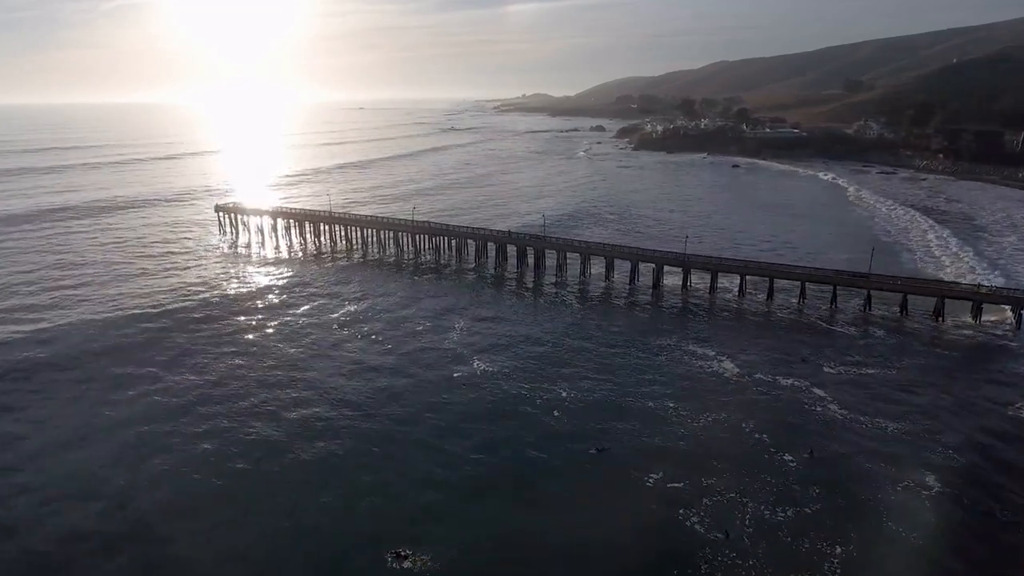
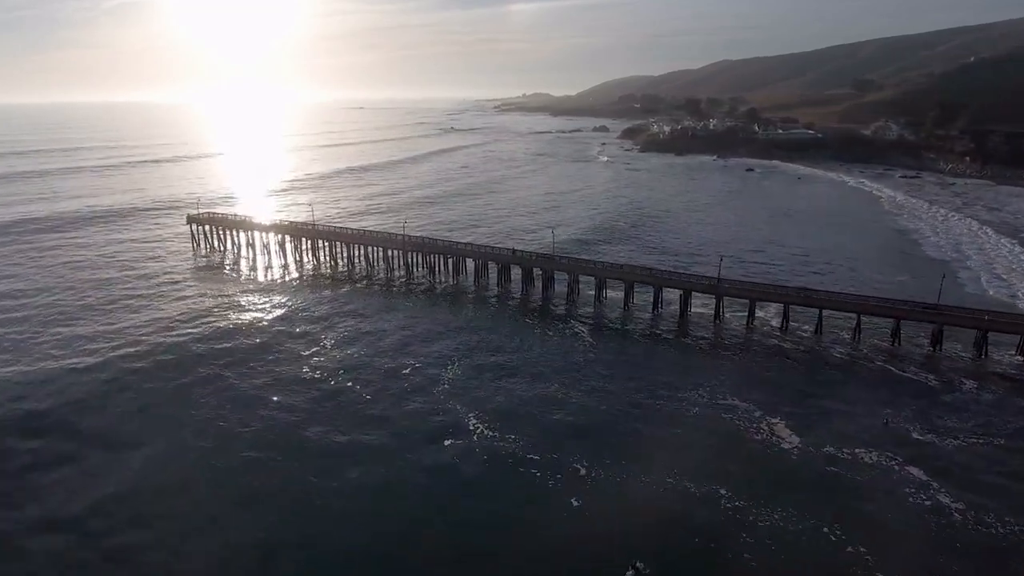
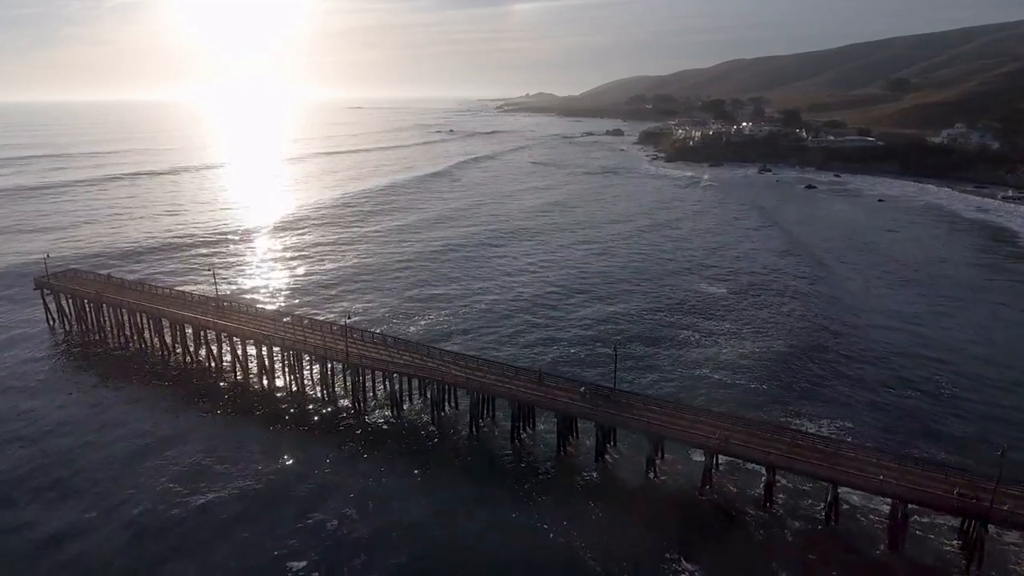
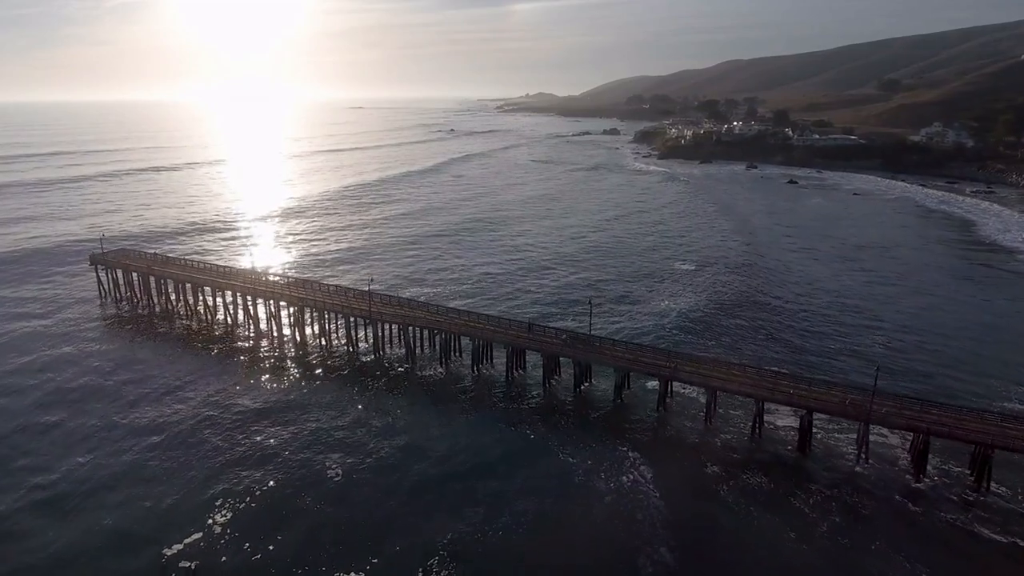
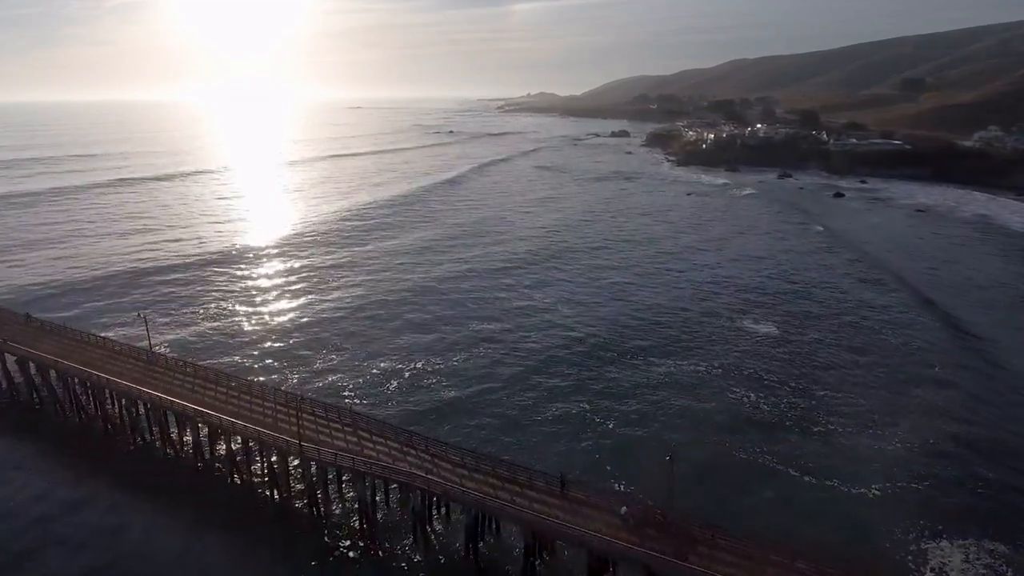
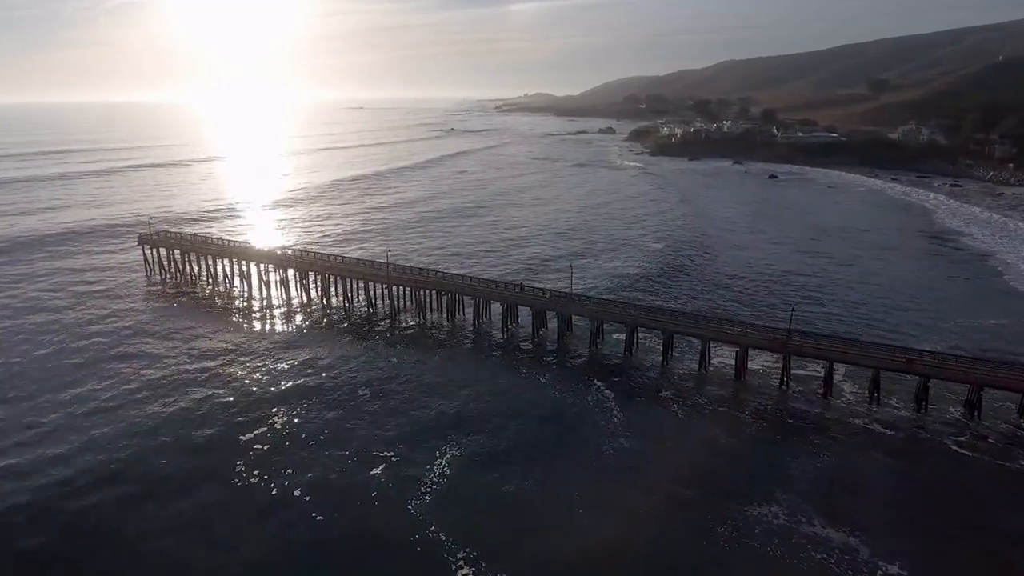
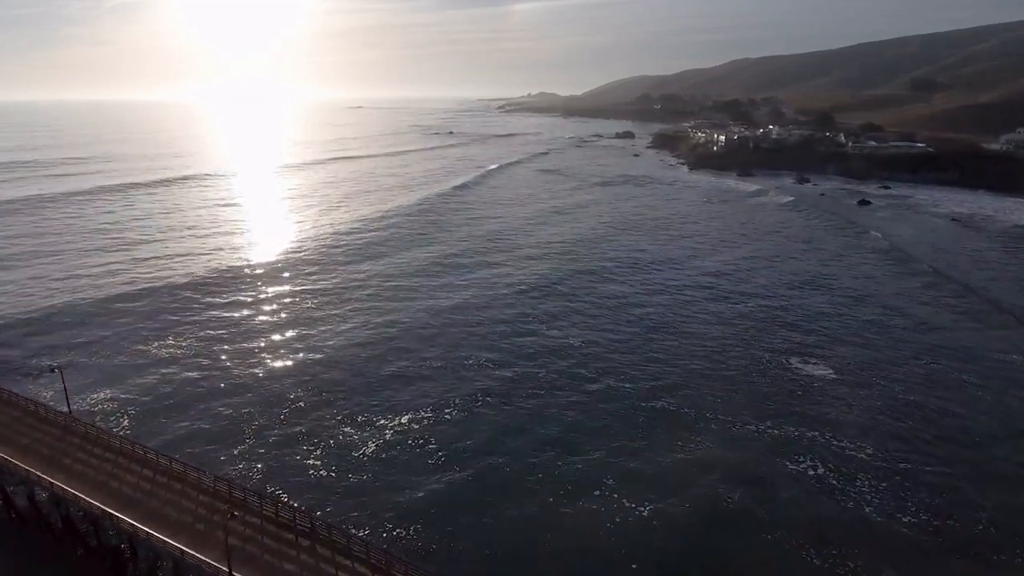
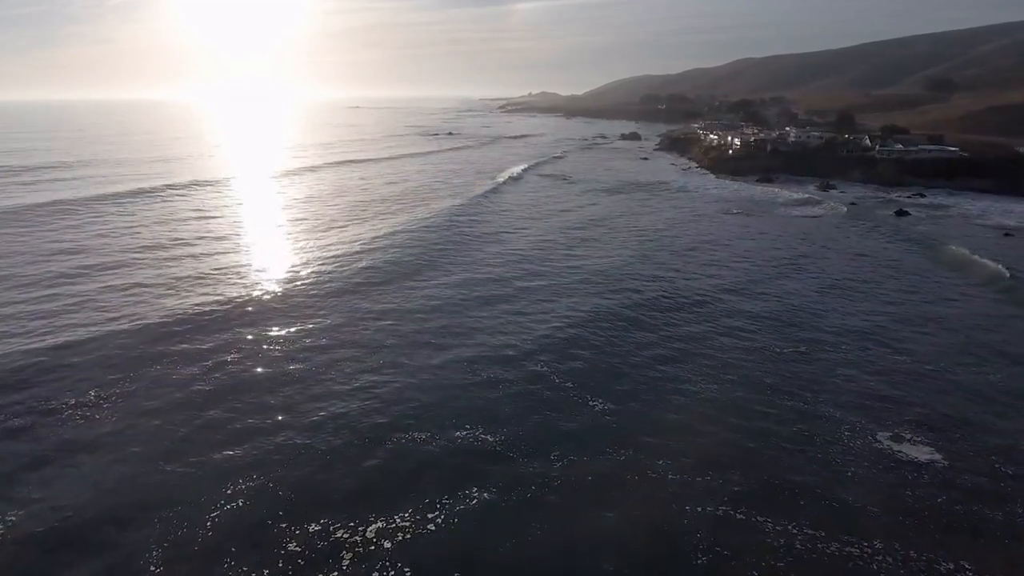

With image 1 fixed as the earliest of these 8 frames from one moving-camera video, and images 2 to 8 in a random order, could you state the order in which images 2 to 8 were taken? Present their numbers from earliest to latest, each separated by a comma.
2, 6, 4, 3, 5, 7, 8
